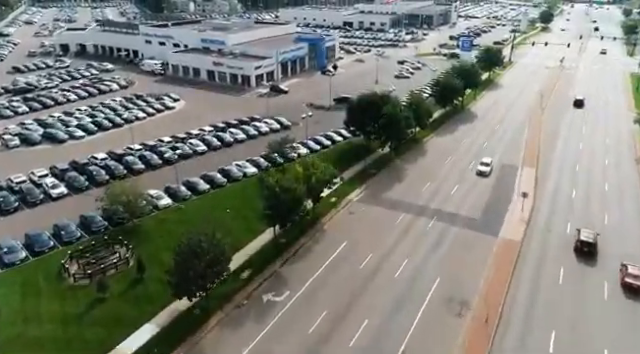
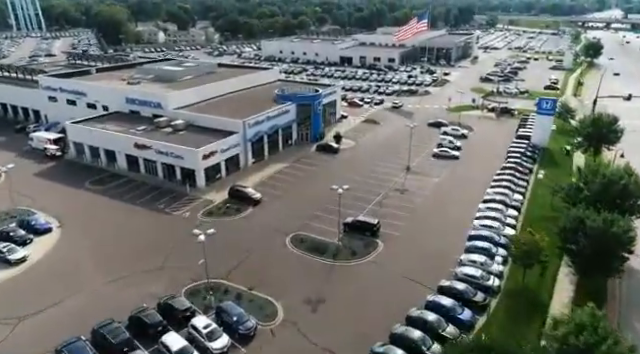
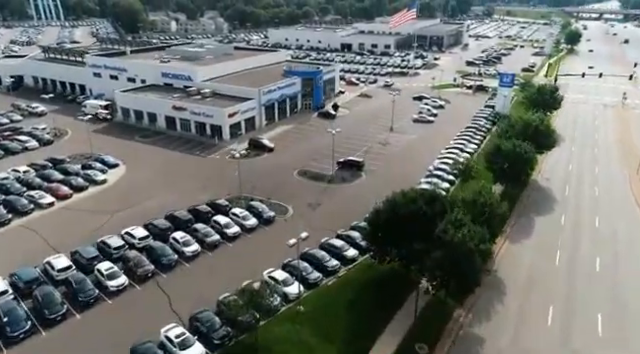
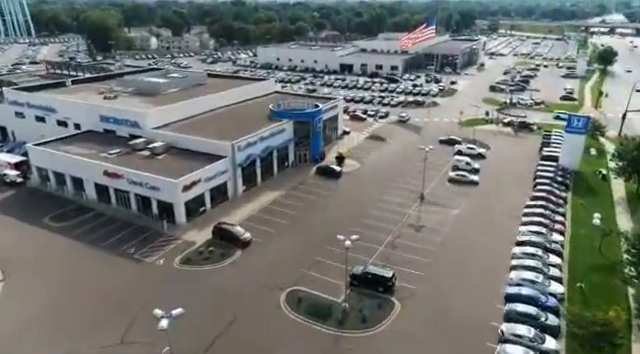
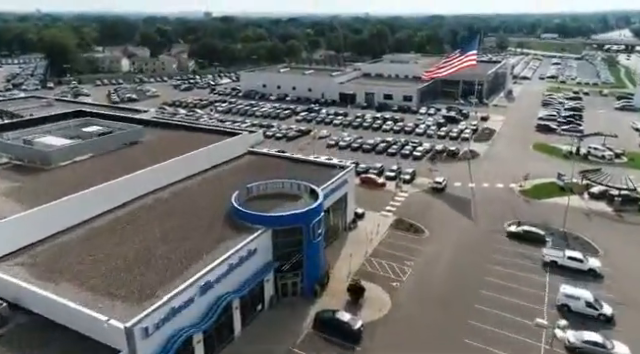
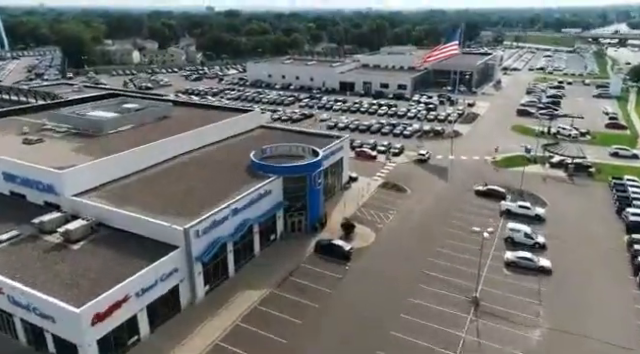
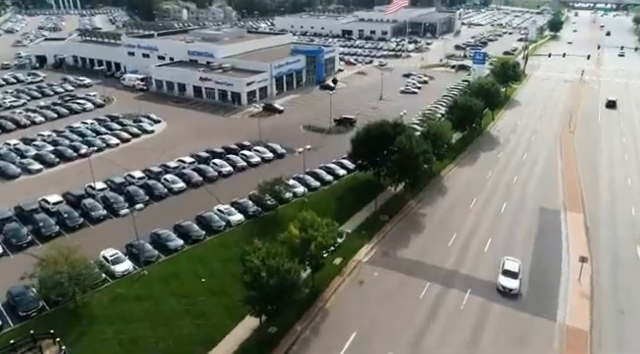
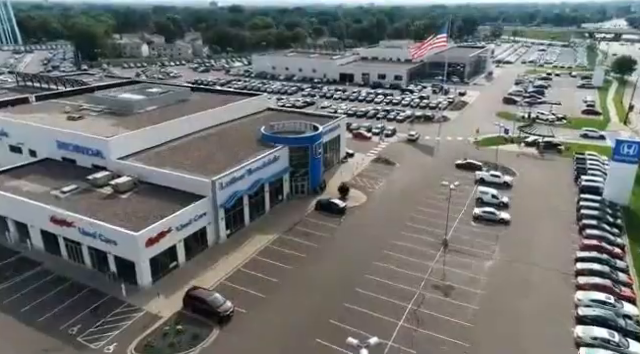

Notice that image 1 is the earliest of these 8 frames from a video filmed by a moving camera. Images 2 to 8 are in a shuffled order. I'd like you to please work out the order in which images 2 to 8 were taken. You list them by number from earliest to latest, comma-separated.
7, 3, 2, 4, 8, 6, 5
